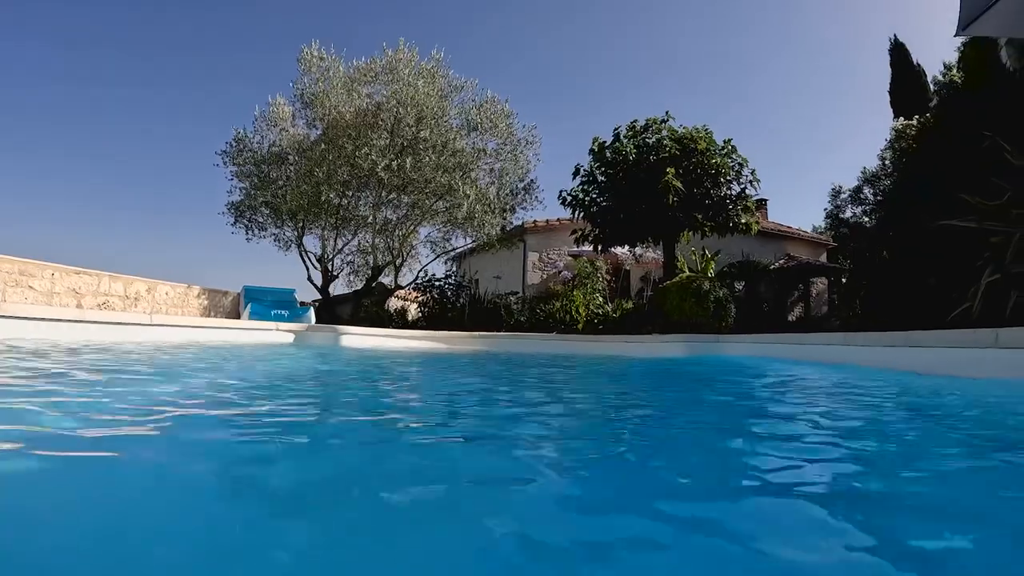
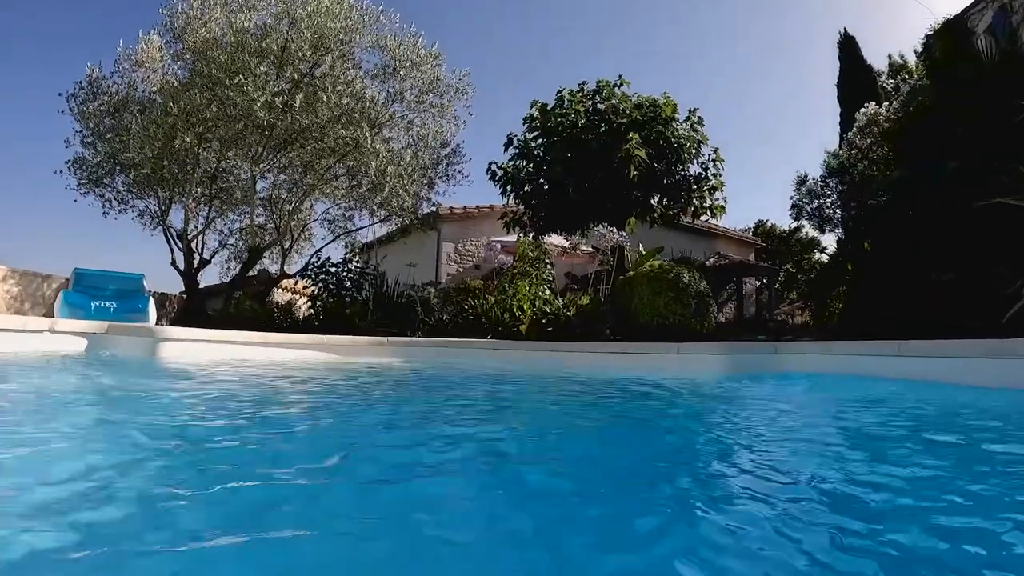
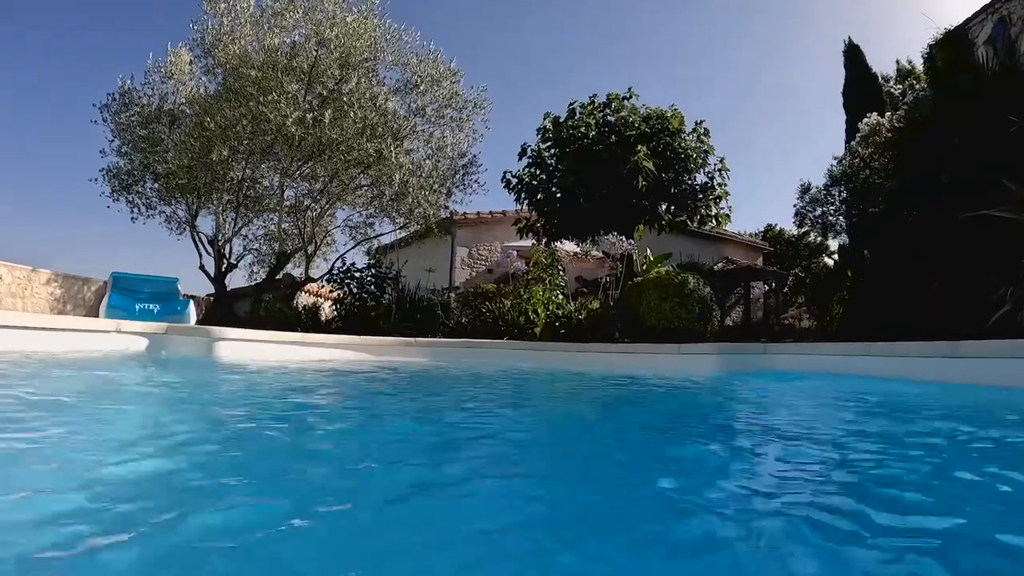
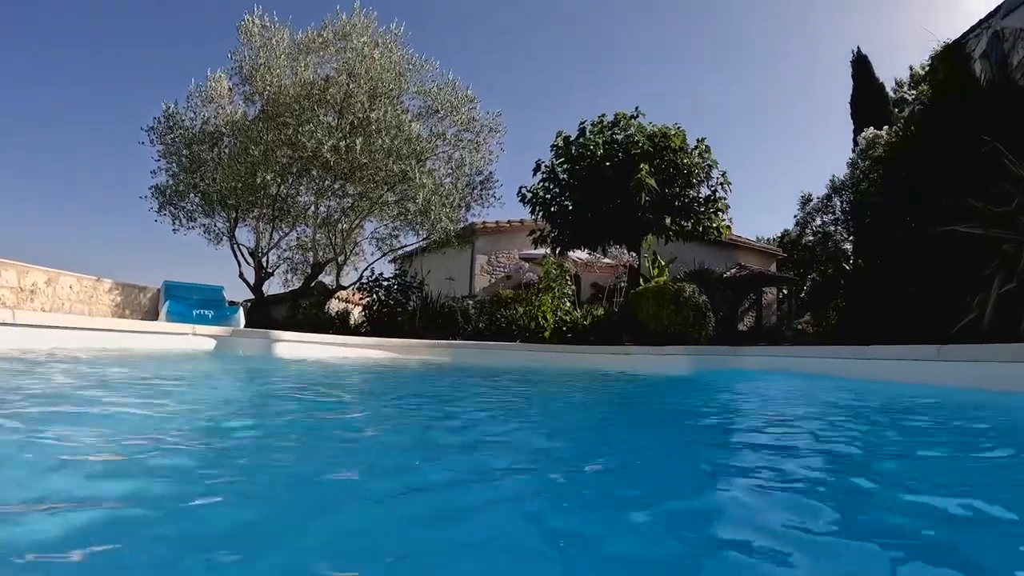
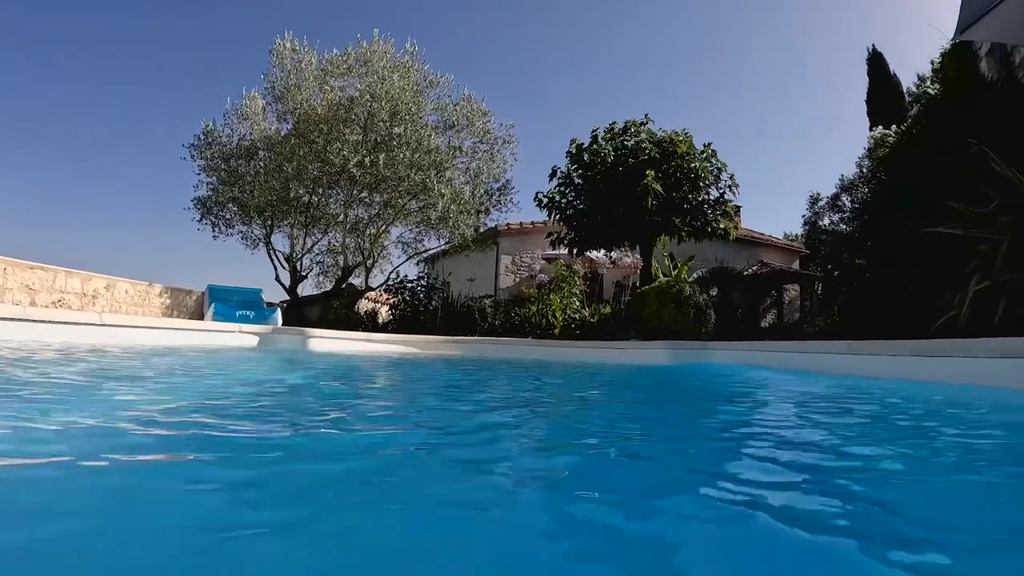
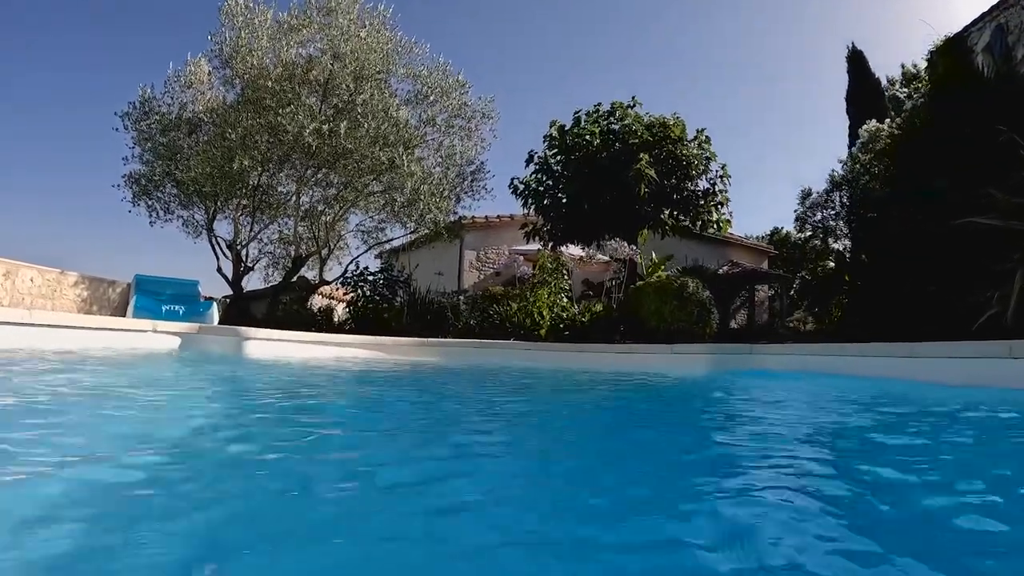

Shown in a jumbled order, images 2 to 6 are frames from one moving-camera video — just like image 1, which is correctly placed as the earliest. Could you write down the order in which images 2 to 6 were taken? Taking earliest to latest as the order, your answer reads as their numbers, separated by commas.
5, 4, 6, 3, 2
